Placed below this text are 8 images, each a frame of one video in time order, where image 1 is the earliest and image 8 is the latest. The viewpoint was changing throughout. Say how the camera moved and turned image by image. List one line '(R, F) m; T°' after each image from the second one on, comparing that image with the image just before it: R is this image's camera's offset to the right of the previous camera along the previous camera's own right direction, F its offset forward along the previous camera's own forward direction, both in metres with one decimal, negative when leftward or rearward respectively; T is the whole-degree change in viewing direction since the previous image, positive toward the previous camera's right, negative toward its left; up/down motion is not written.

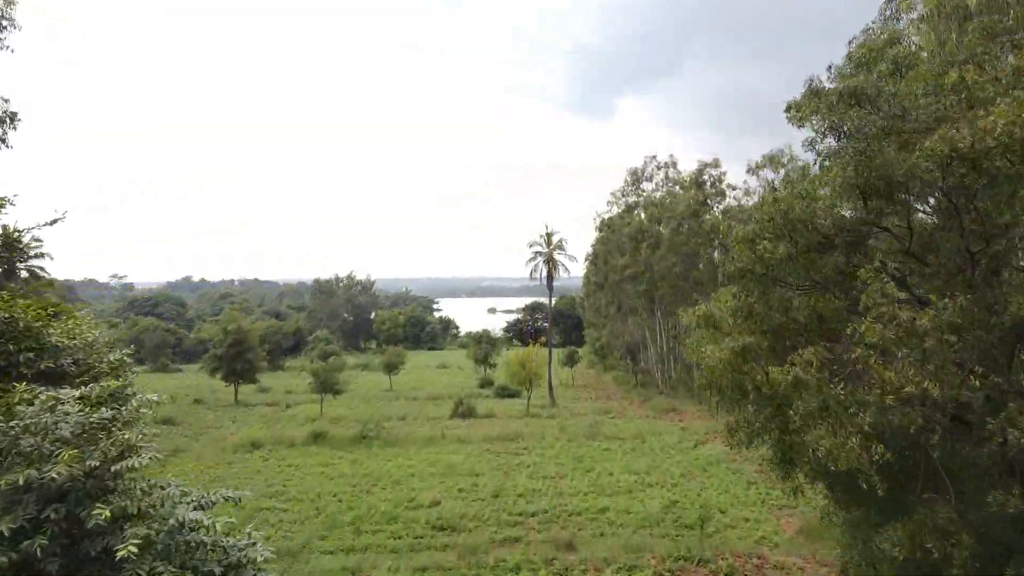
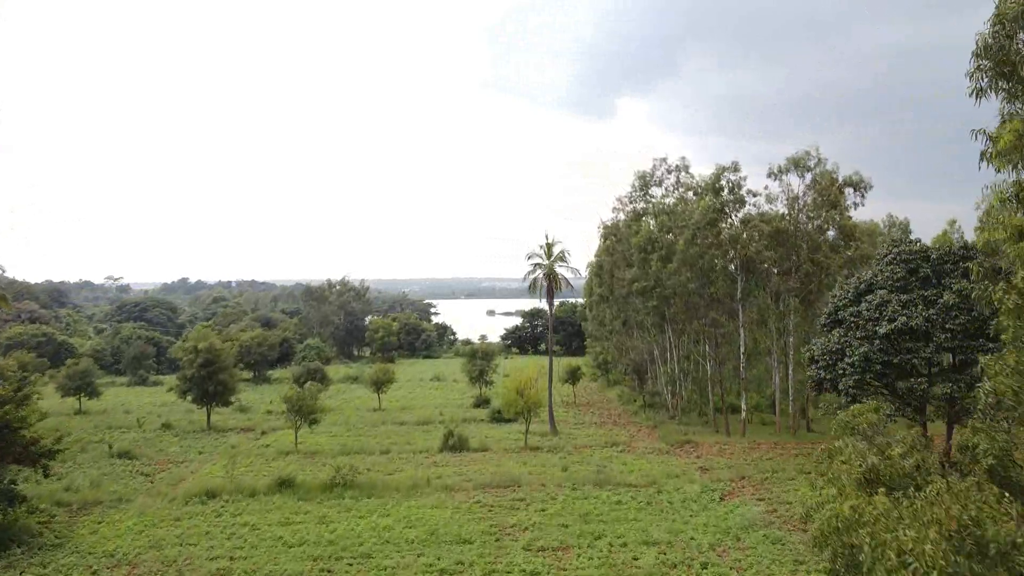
(+0.1, +2.5) m; 0°
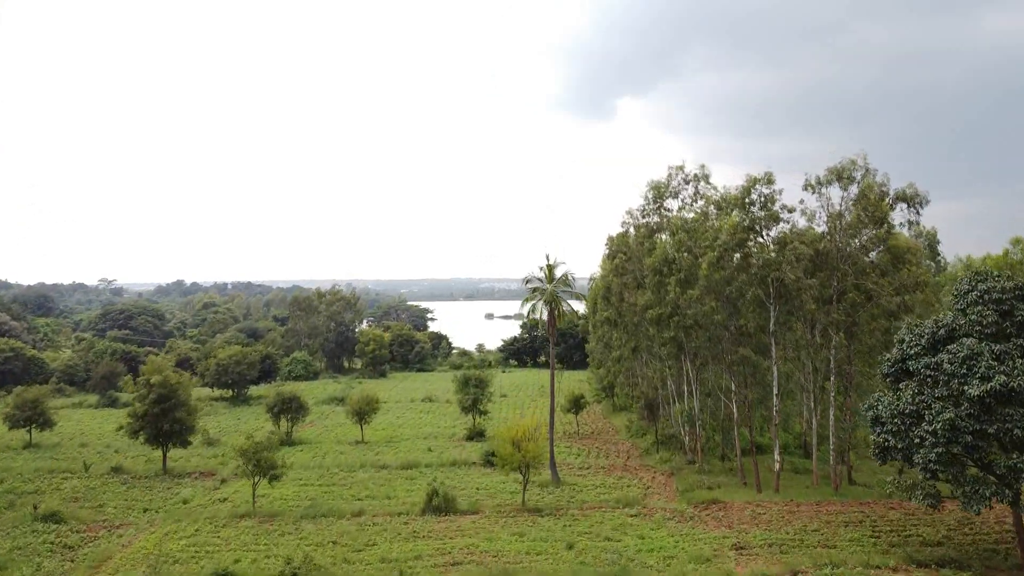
(+0.1, +3.3) m; 0°
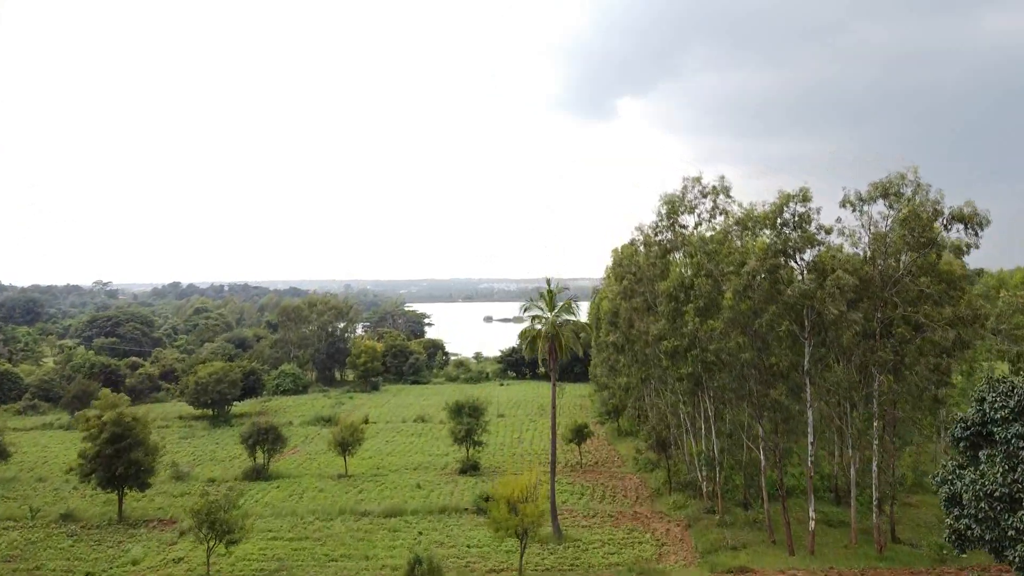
(+0.1, +2.6) m; 0°
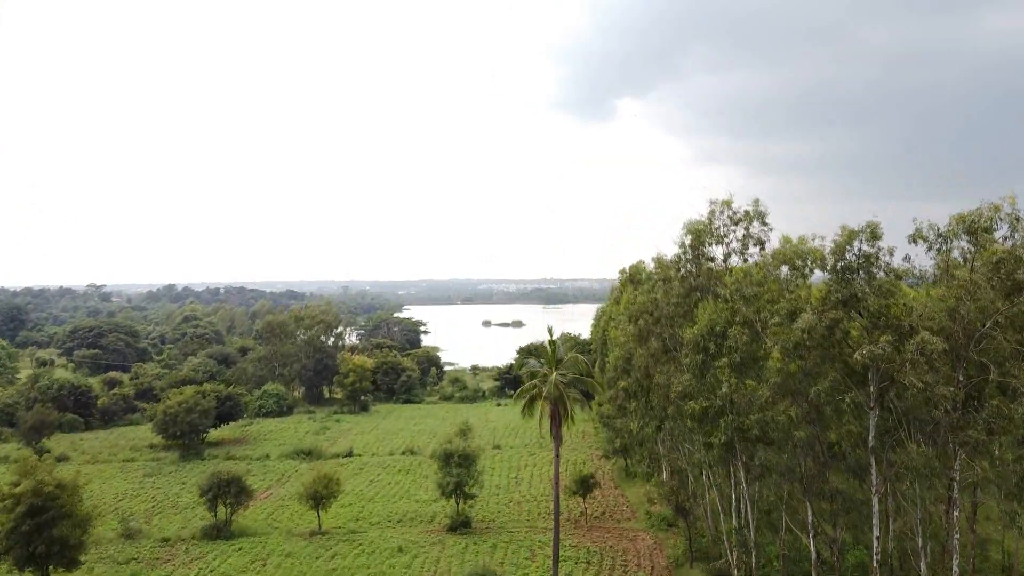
(+0.2, +3.4) m; 0°
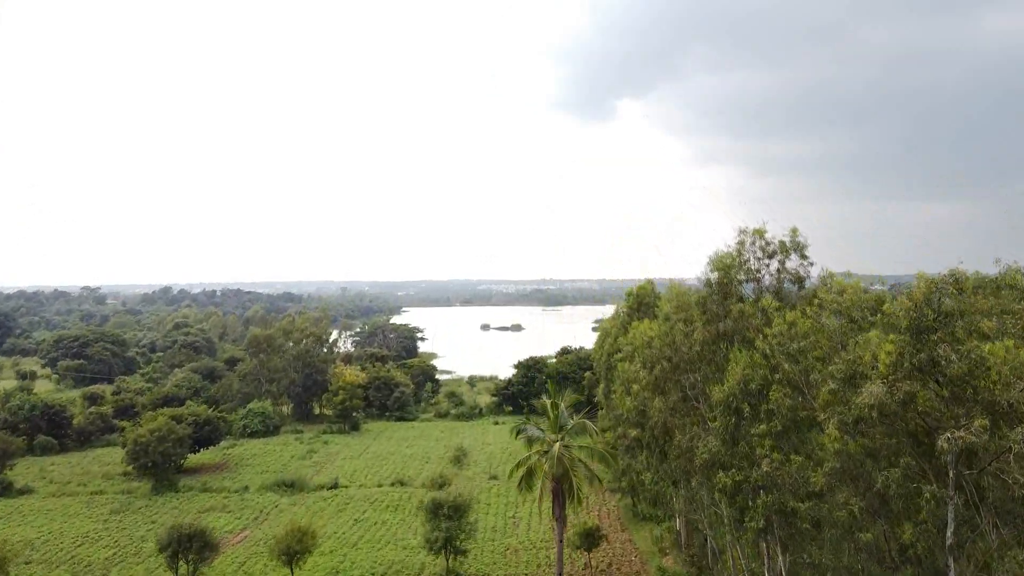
(+0.1, +2.7) m; 0°
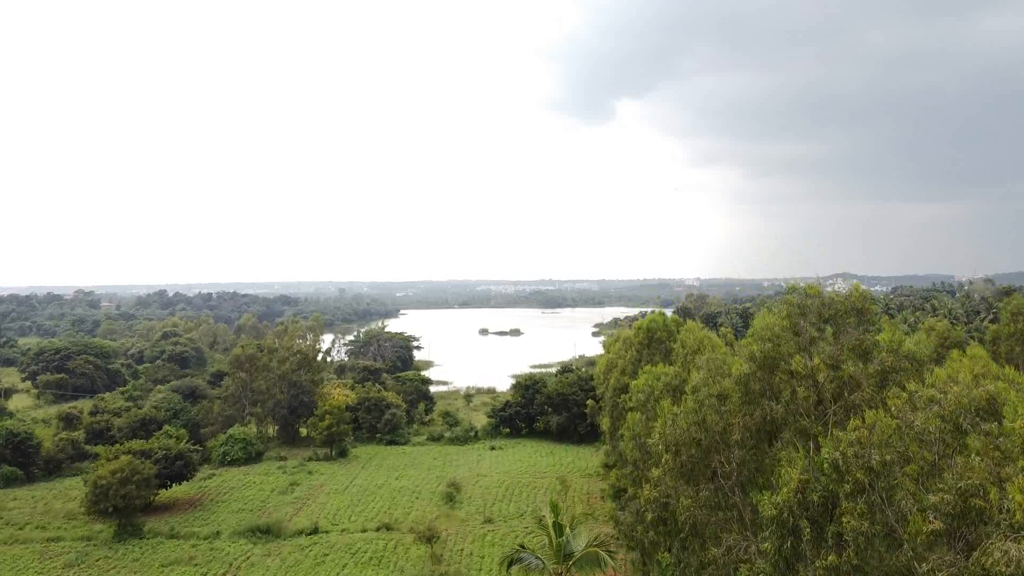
(+0.2, +3.1) m; 0°
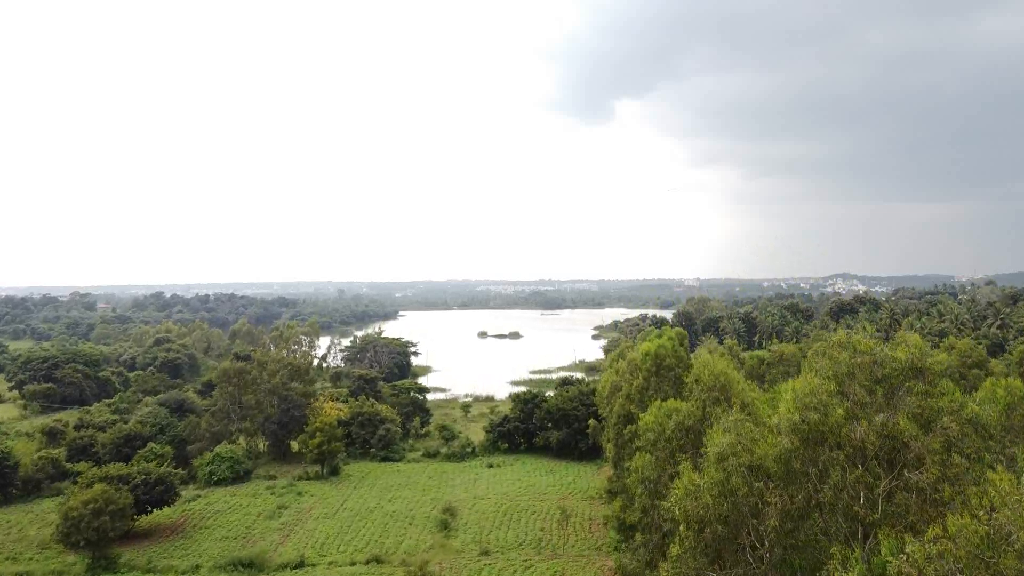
(+0.1, +1.9) m; 0°
